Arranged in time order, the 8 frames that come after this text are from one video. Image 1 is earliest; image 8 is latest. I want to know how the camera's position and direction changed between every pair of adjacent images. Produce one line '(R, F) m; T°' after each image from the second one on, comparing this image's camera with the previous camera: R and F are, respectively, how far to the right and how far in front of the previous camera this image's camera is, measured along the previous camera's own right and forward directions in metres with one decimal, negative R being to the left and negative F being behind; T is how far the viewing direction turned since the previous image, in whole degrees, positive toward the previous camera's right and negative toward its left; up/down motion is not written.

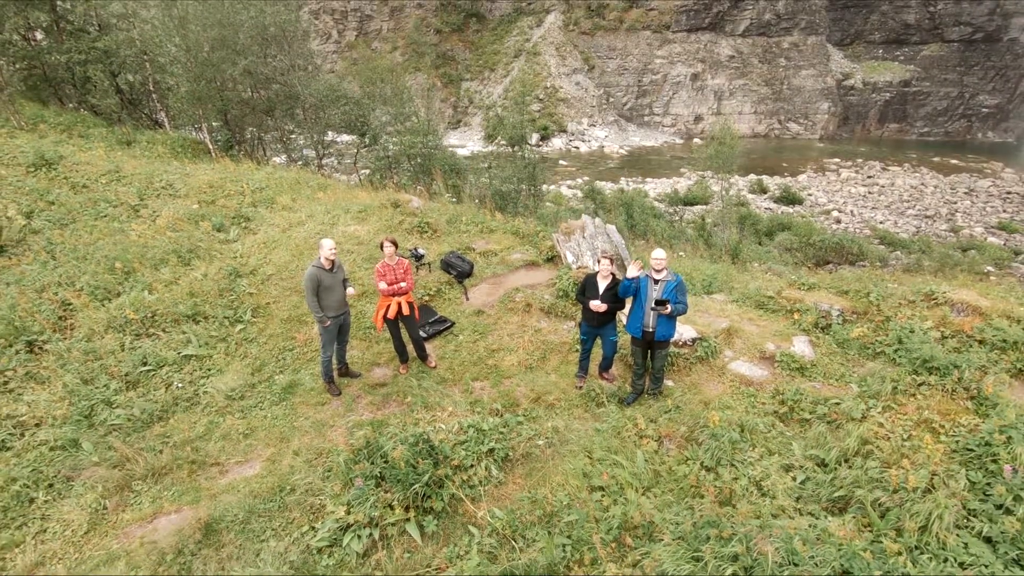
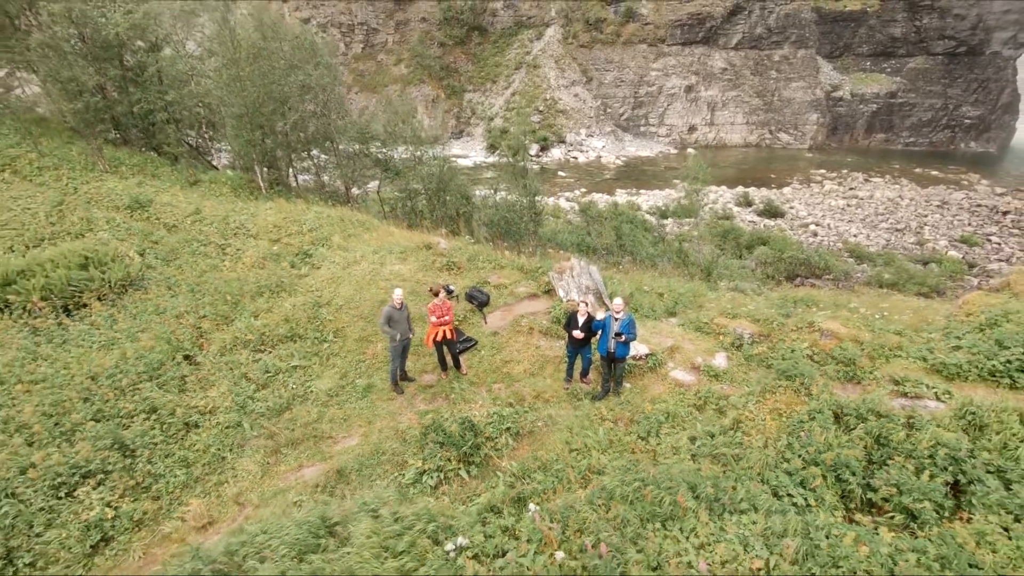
(-0.1, -2.5) m; 0°
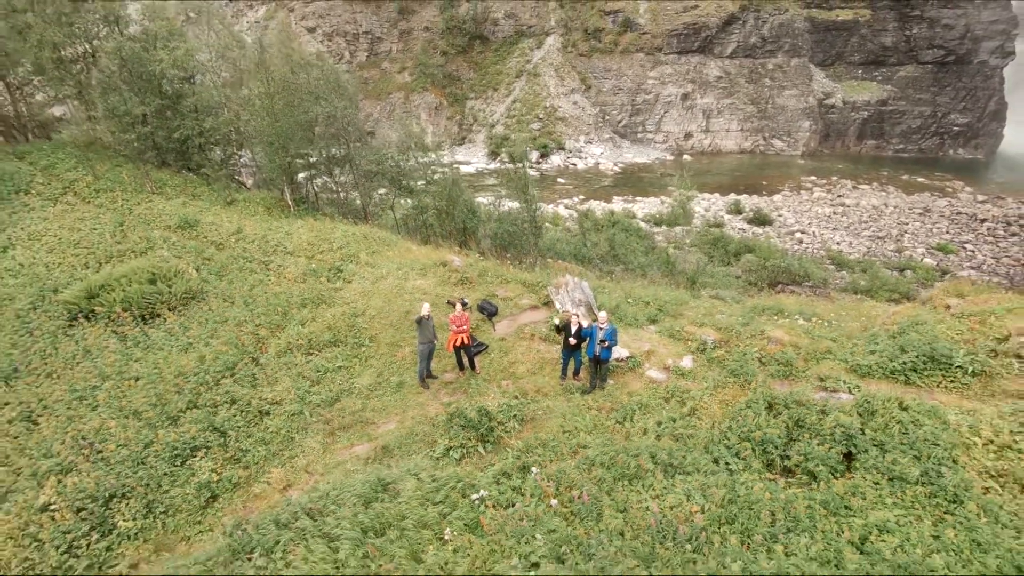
(-0.1, -1.8) m; 0°
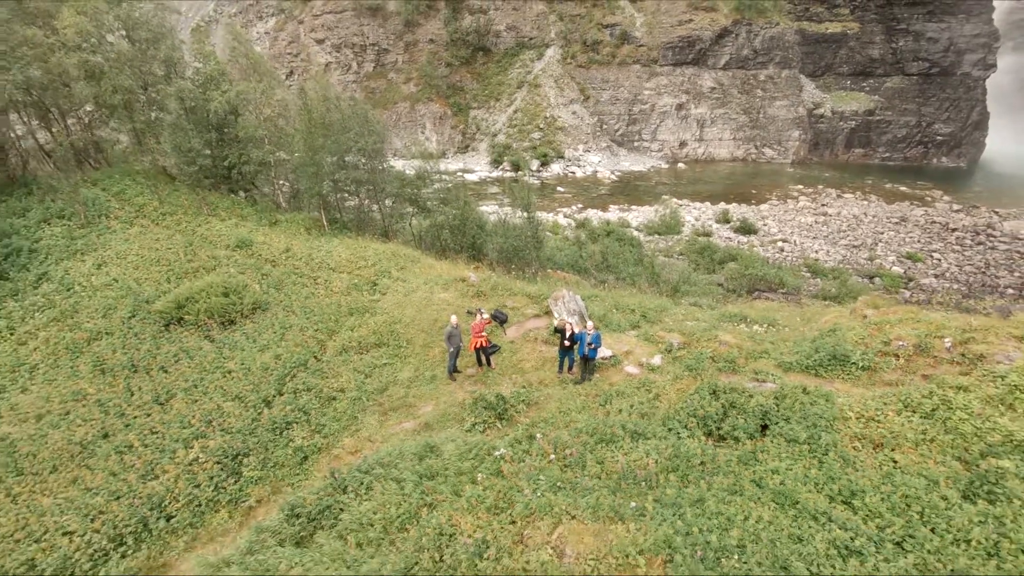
(-0.2, -2.7) m; 0°
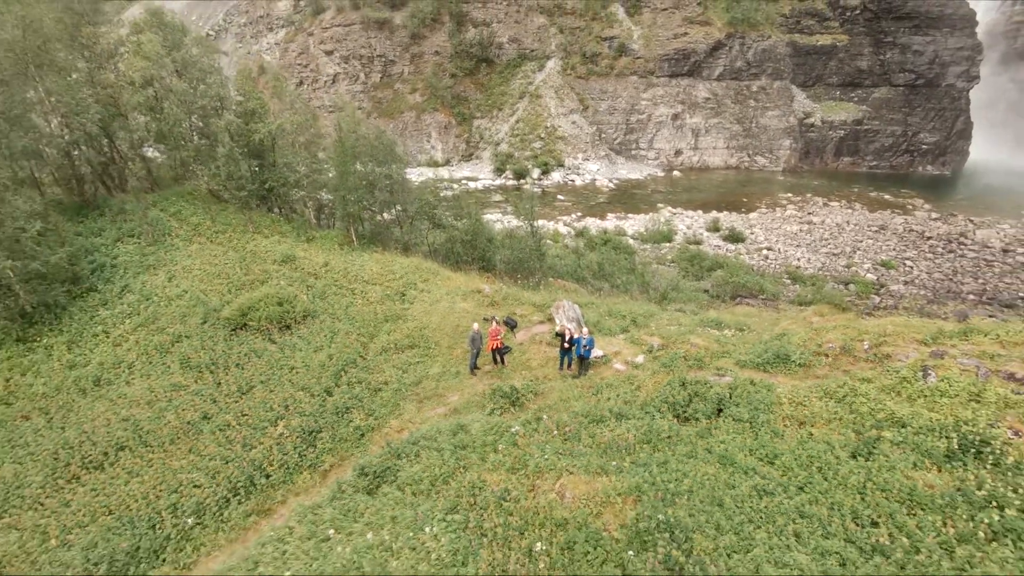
(-0.3, -2.8) m; 0°
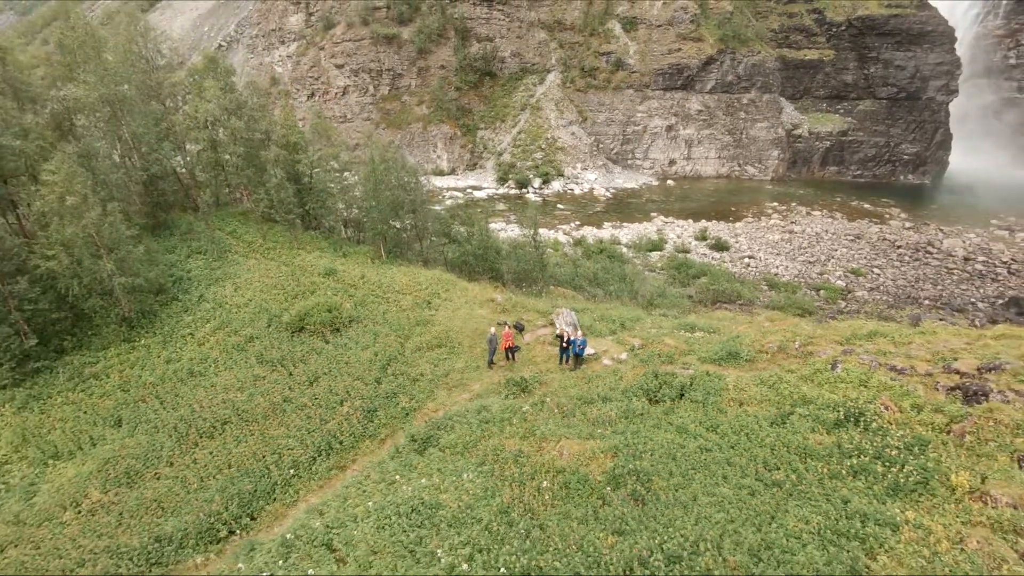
(-0.4, -3.8) m; 0°
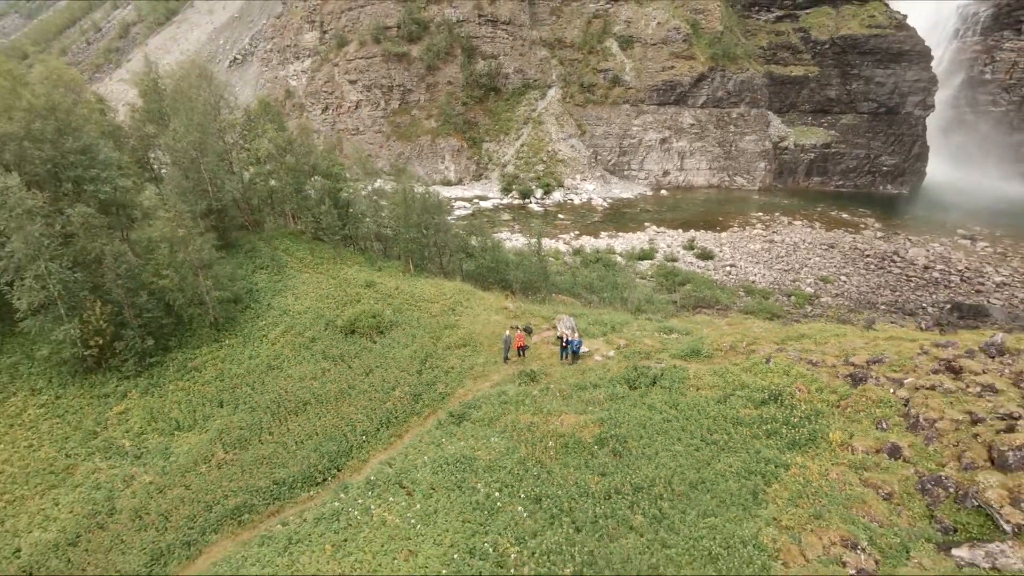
(-0.5, -5.0) m; 0°
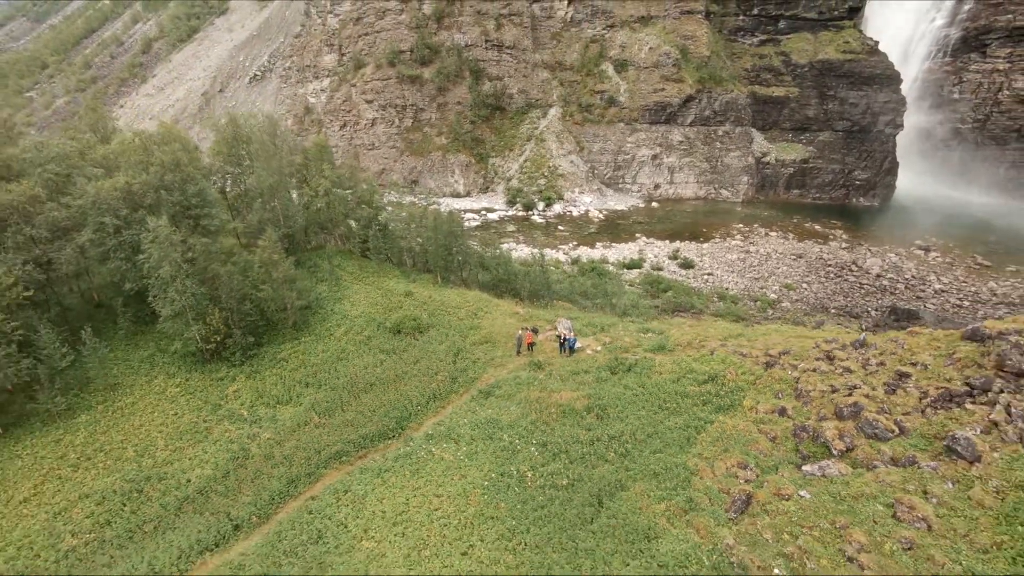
(-0.7, -7.3) m; 0°
